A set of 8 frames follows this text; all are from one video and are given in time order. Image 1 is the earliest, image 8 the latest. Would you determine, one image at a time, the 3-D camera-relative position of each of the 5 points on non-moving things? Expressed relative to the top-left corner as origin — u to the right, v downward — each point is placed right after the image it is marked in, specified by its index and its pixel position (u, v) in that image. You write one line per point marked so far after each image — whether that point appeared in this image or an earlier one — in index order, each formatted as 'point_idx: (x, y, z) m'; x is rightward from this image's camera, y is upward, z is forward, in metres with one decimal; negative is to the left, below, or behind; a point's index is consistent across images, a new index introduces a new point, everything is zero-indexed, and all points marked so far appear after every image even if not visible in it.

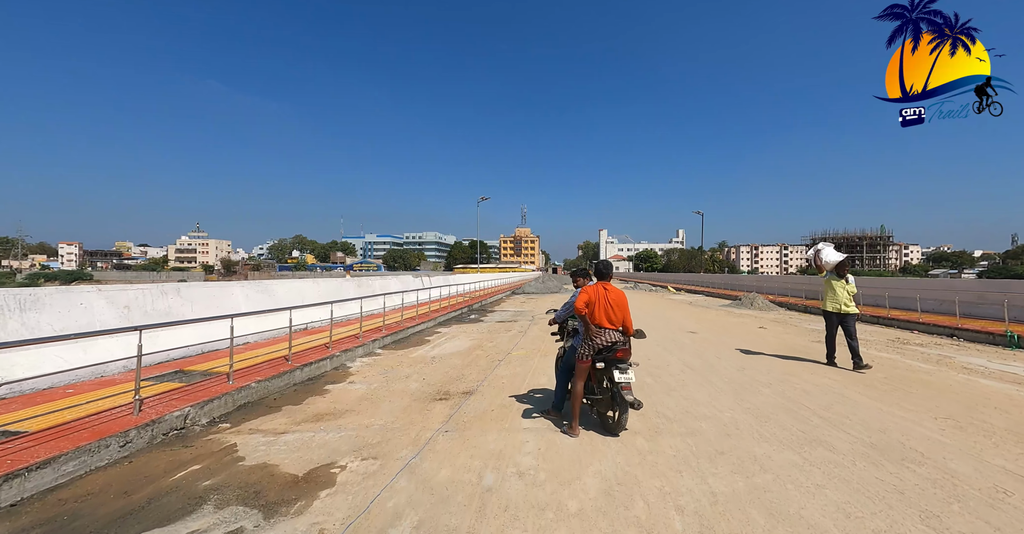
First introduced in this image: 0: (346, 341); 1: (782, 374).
0: (-3.9, -1.8, +9.1) m
1: (+4.4, -1.7, +6.3) m
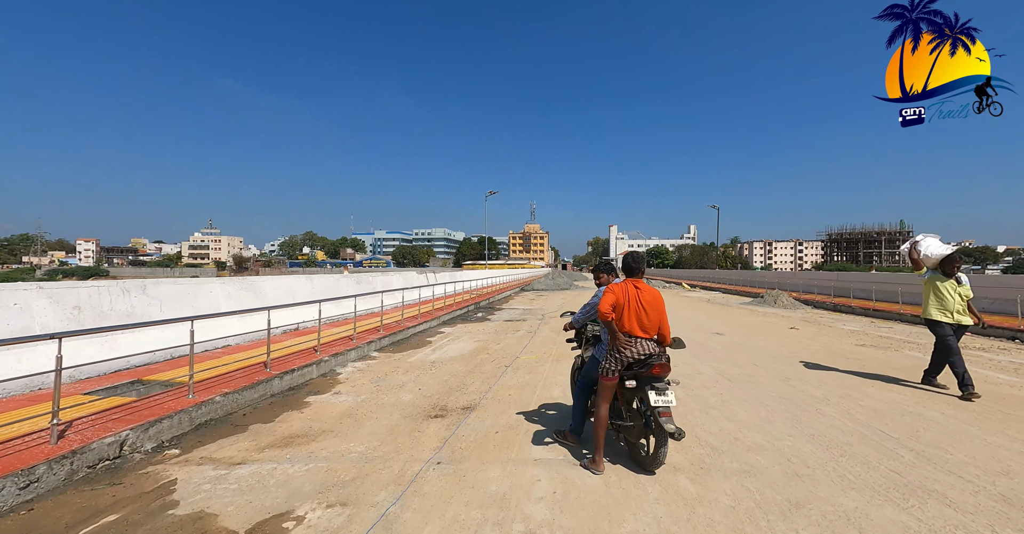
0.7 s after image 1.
0: (-3.7, -1.7, +8.3) m
1: (+4.5, -1.7, +5.4) m
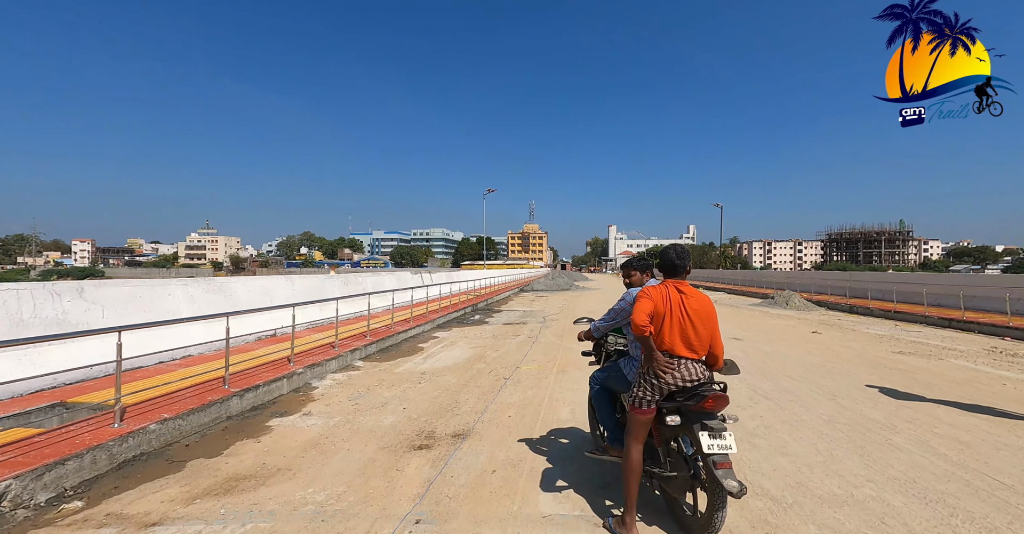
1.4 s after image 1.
0: (-3.7, -1.6, +7.4) m
1: (+4.5, -1.6, +4.5) m
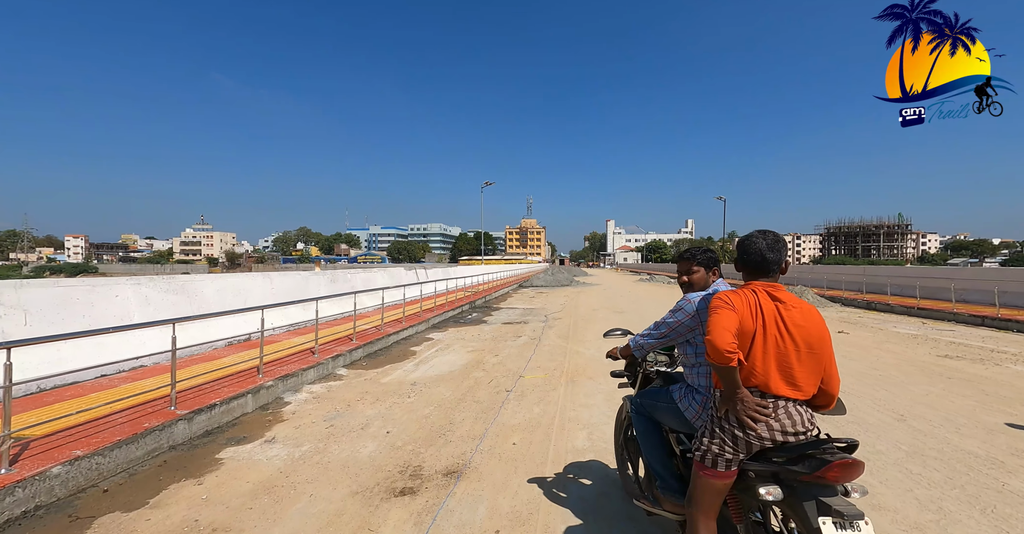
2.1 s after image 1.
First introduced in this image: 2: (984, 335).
0: (-3.7, -1.6, +6.6) m
1: (+4.6, -1.6, +3.7) m
2: (+10.8, -1.5, +8.9) m
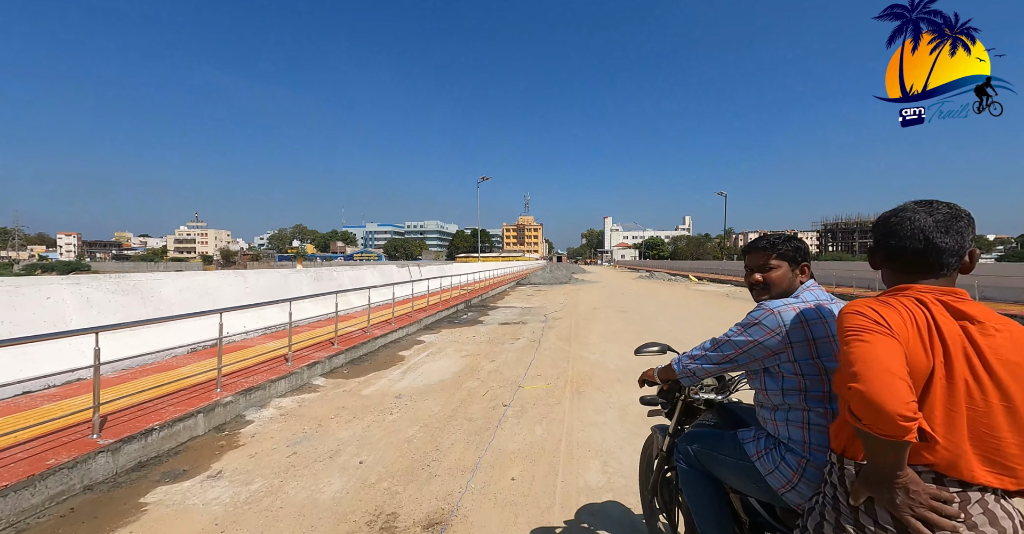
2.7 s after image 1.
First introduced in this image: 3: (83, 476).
0: (-3.7, -1.5, +5.8) m
1: (+4.6, -1.5, +3.0) m
2: (+10.8, -1.5, +8.2) m
3: (-3.4, -1.7, +3.1) m
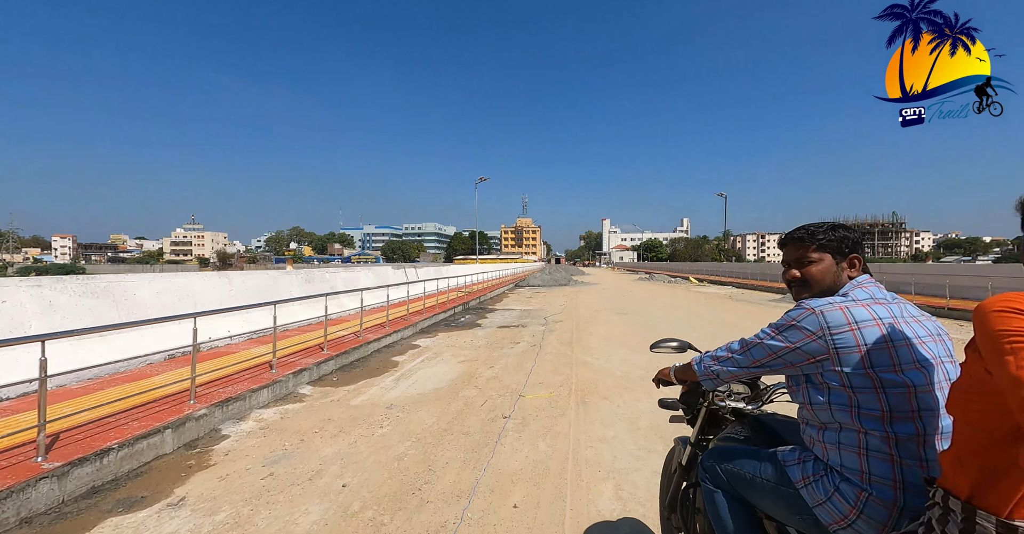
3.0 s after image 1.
0: (-3.7, -1.5, +5.4) m
1: (+4.6, -1.5, +2.6) m
2: (+10.8, -1.5, +7.9) m
3: (-3.4, -1.7, +2.7) m
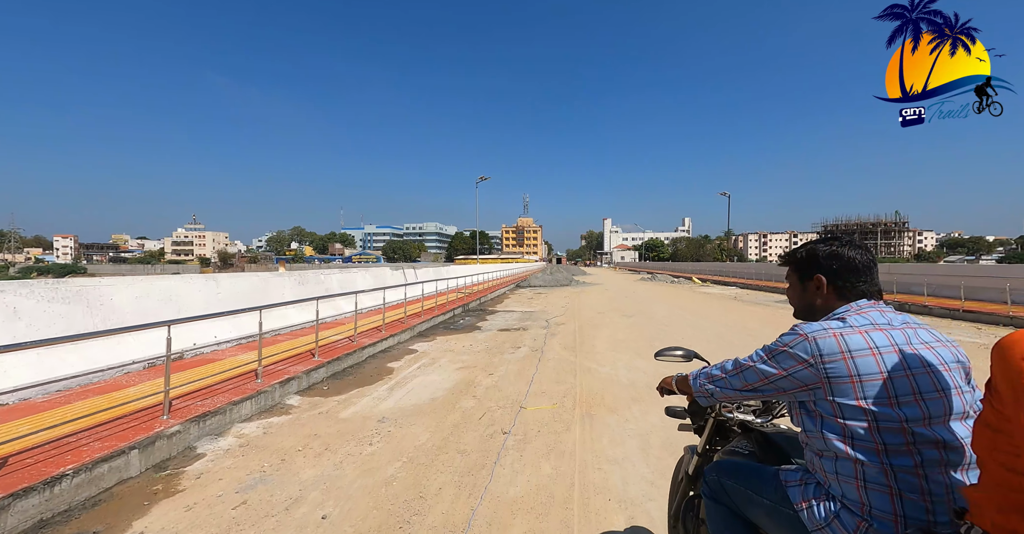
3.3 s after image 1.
0: (-3.7, -1.6, +5.1) m
1: (+4.6, -1.6, +2.3) m
2: (+10.8, -1.5, +7.5) m
3: (-3.4, -1.7, +2.4) m
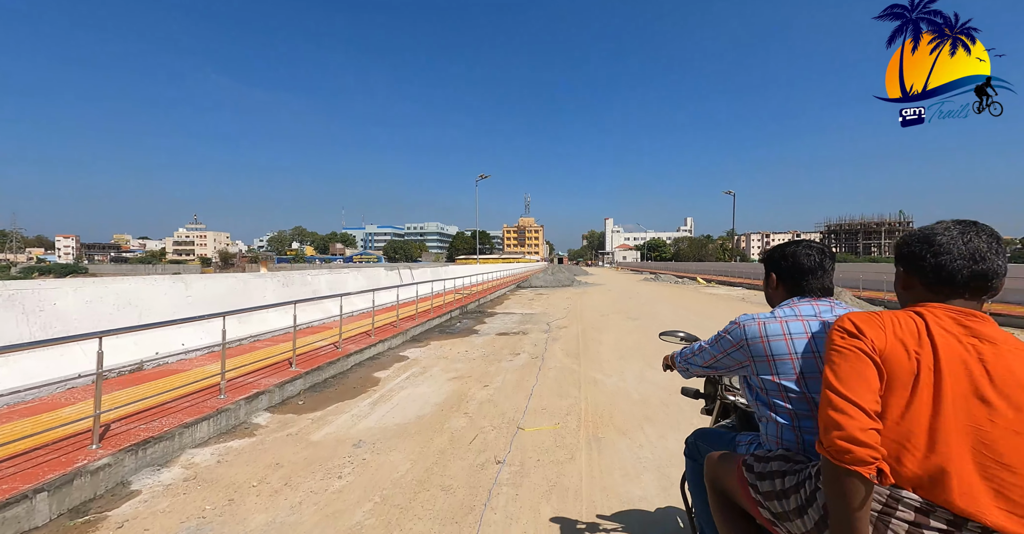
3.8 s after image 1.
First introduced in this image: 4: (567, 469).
0: (-3.7, -1.6, +4.4) m
1: (+4.5, -1.6, +1.6) m
2: (+10.7, -1.5, +6.8) m
3: (-3.5, -1.7, +1.8) m
4: (+0.5, -1.8, +3.6) m
